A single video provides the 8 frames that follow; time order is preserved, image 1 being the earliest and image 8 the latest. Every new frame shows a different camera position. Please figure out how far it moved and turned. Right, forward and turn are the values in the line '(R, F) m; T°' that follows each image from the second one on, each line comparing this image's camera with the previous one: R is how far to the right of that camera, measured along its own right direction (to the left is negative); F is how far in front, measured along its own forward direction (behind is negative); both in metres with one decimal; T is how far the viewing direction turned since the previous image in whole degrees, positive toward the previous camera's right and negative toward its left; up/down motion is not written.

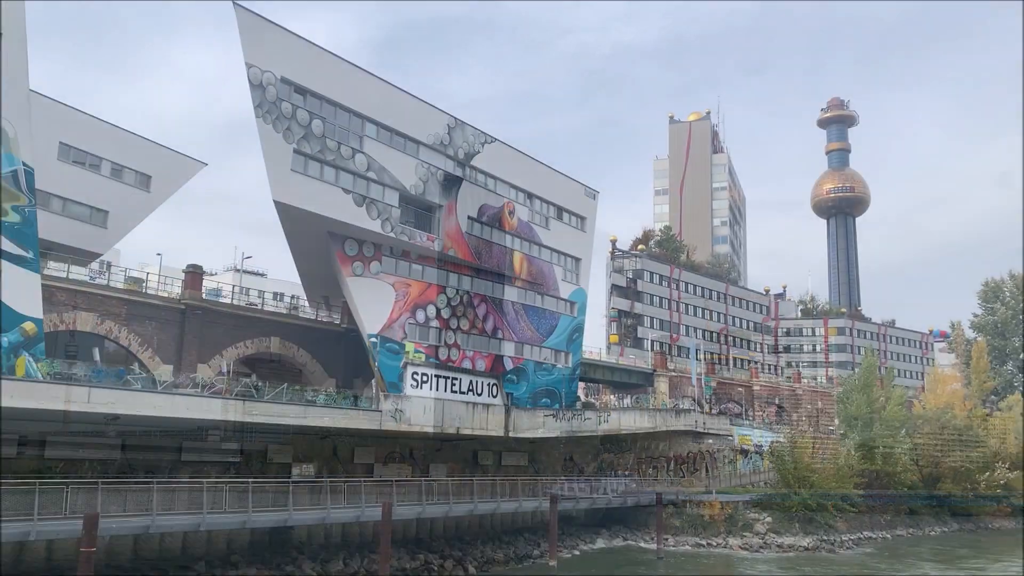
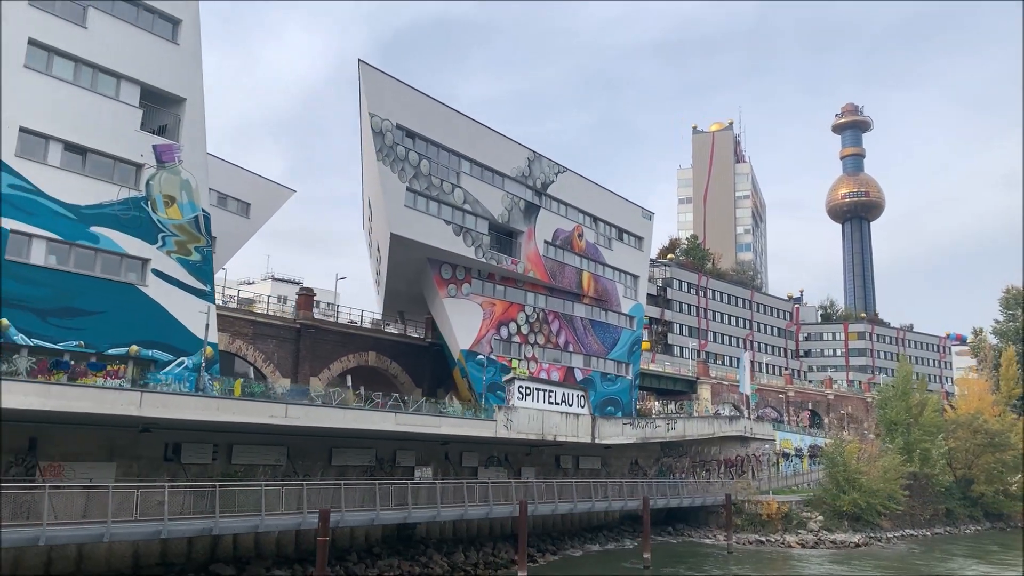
(-3.7, -4.1) m; -1°
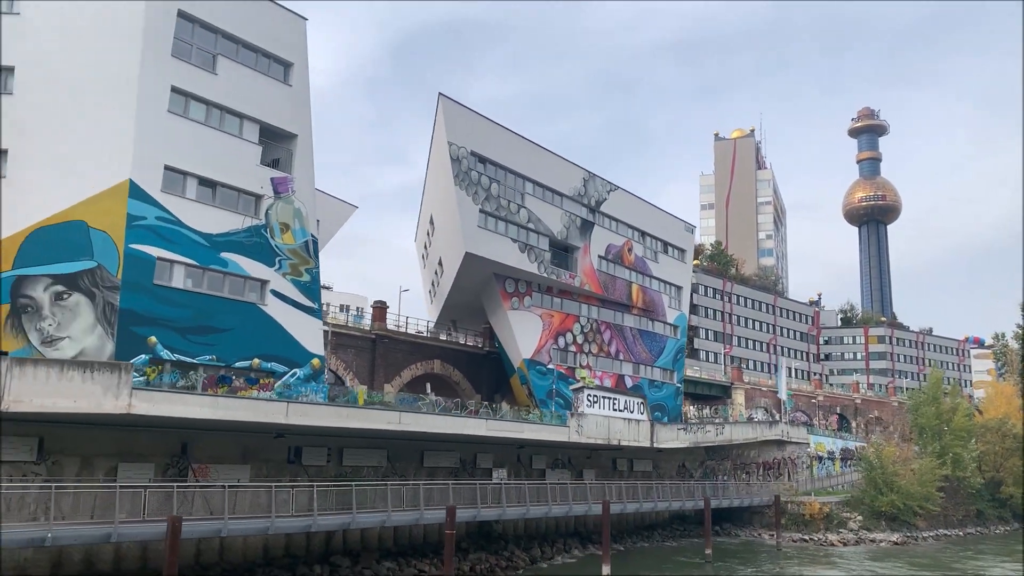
(-2.7, -3.0) m; -1°
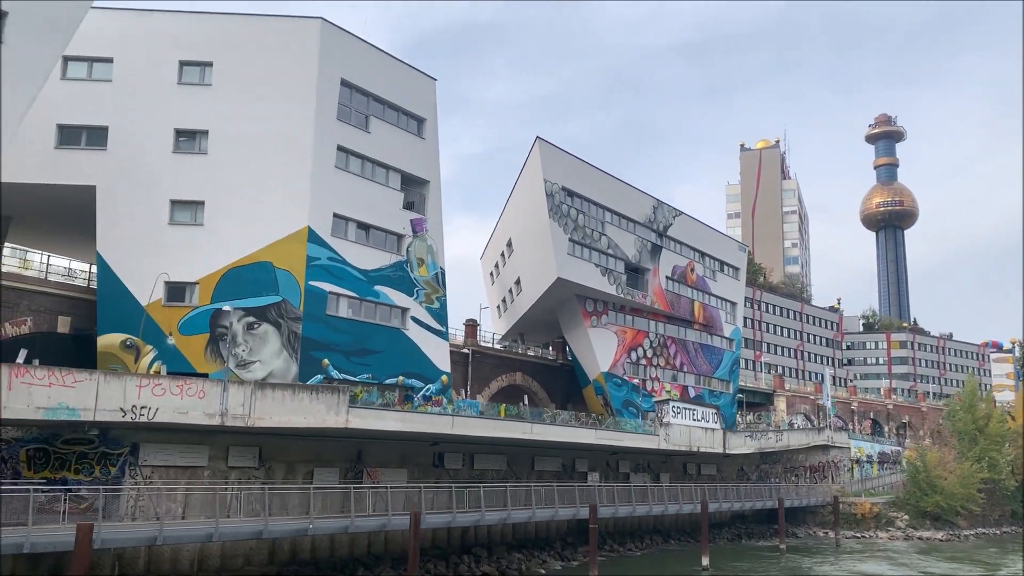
(-4.3, -4.8) m; -1°
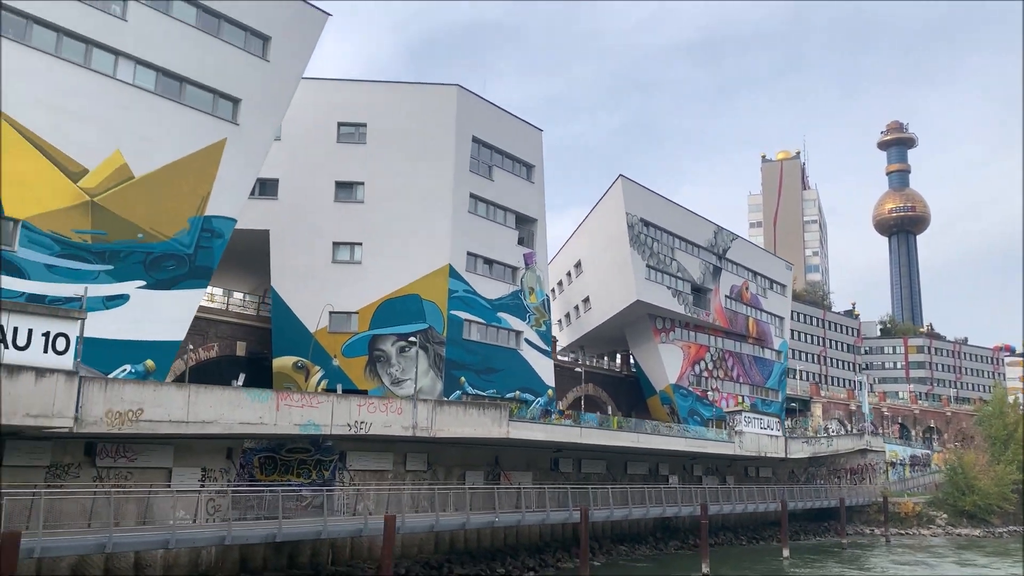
(-4.8, -5.3) m; 0°
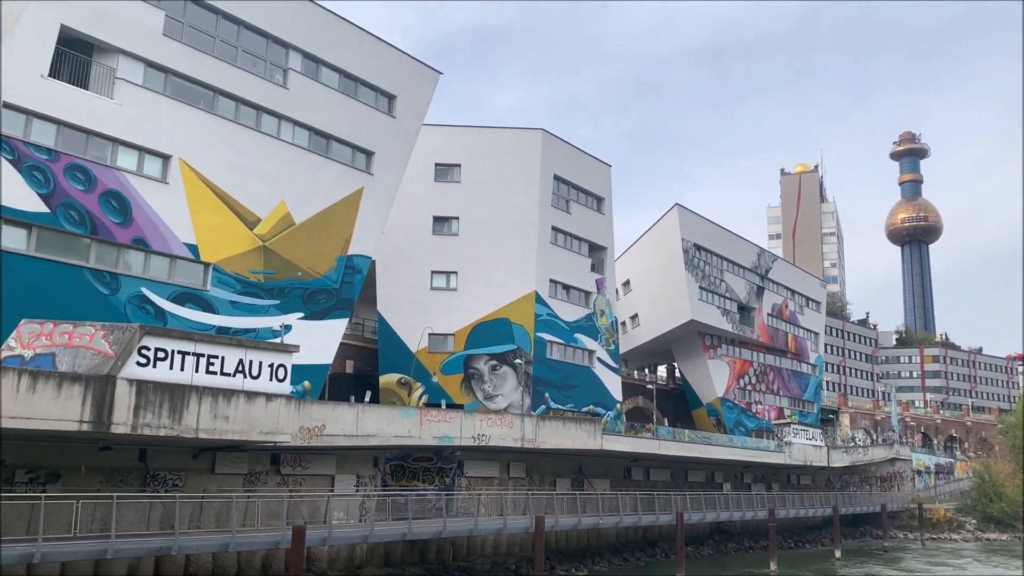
(-3.7, -4.1) m; 0°
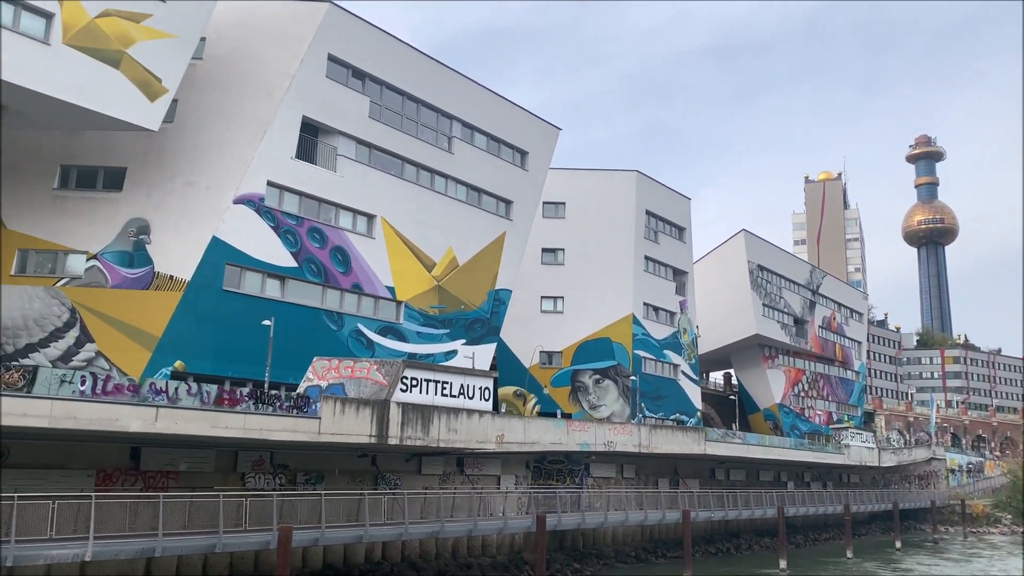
(-5.2, -6.0) m; -1°
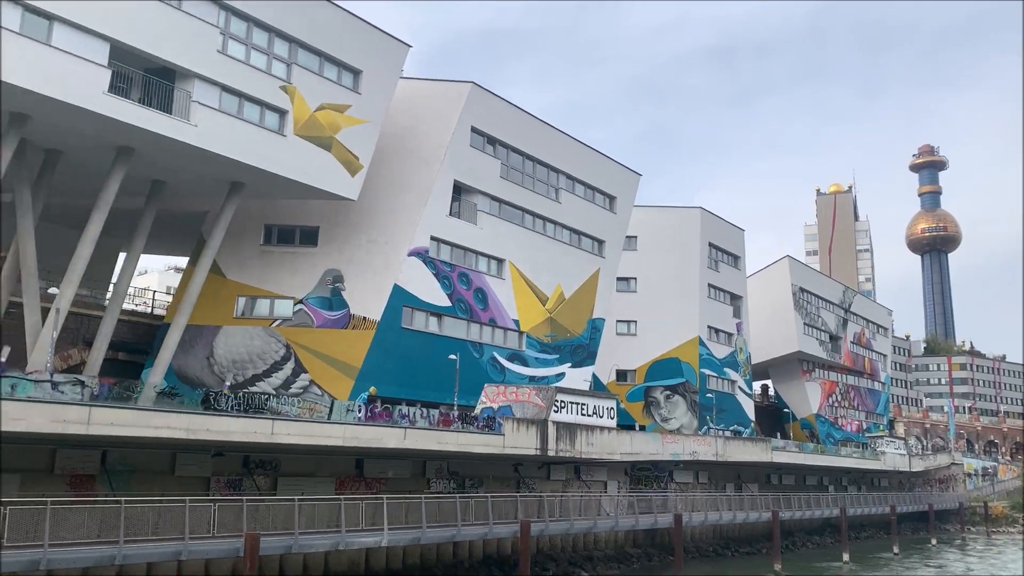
(-5.2, -6.0) m; 0°
